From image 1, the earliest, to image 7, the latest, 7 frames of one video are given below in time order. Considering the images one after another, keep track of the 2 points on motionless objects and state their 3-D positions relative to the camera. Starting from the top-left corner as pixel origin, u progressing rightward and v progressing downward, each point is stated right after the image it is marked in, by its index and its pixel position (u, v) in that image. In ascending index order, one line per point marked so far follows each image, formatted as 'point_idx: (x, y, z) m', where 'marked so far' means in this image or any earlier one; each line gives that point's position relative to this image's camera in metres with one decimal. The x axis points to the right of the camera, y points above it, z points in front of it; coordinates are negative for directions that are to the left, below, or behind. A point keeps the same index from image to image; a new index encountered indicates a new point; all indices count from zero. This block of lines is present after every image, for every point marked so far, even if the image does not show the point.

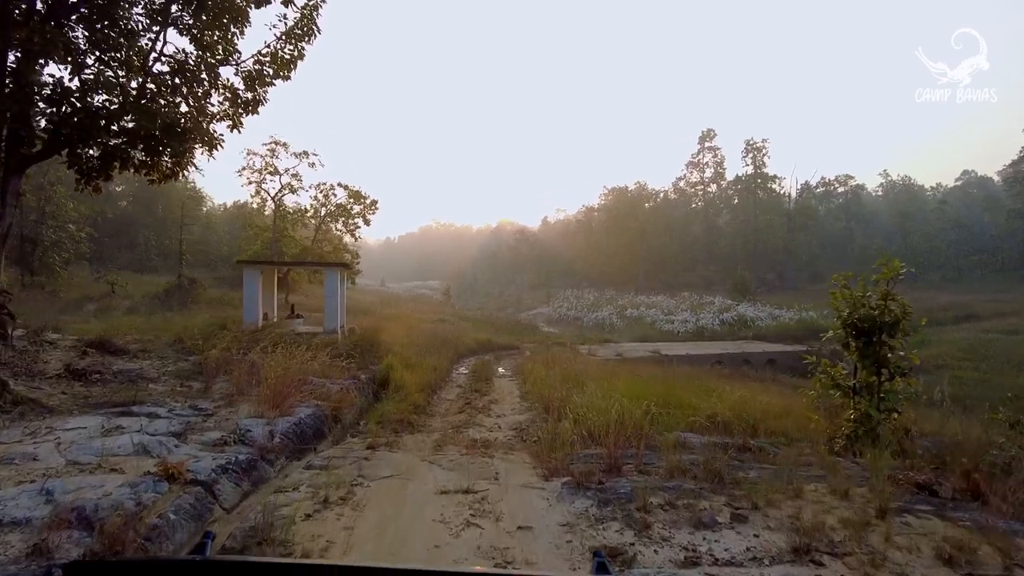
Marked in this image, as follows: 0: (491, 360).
0: (-0.6, -2.1, +19.1) m
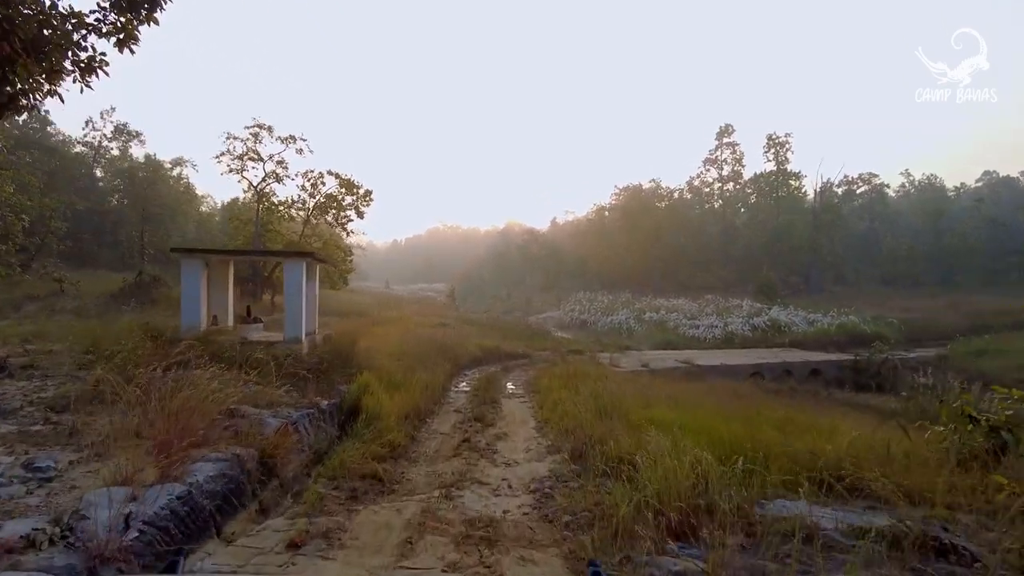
0: (-0.3, -2.1, +16.1) m
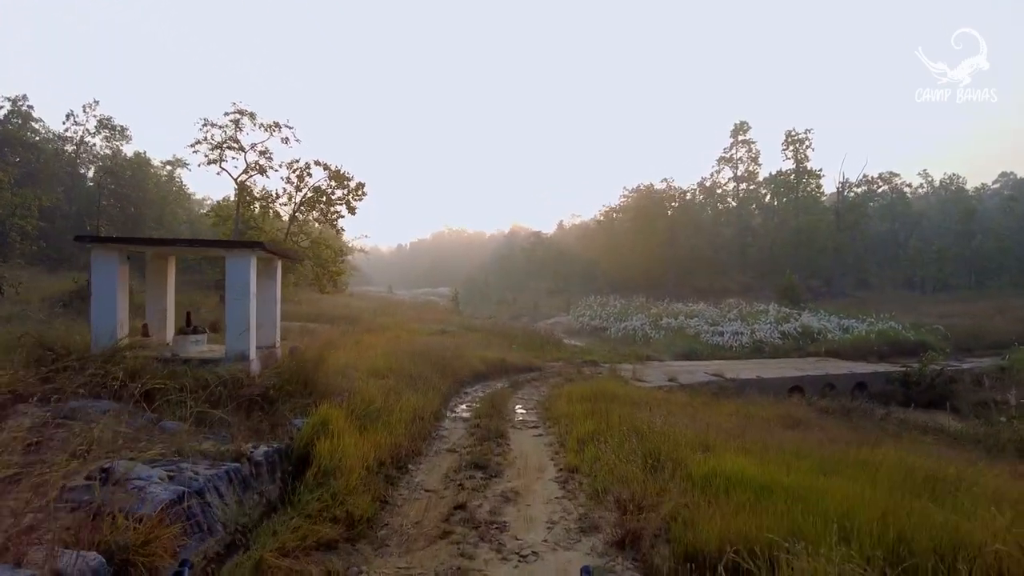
0: (-0.1, -2.2, +13.5) m
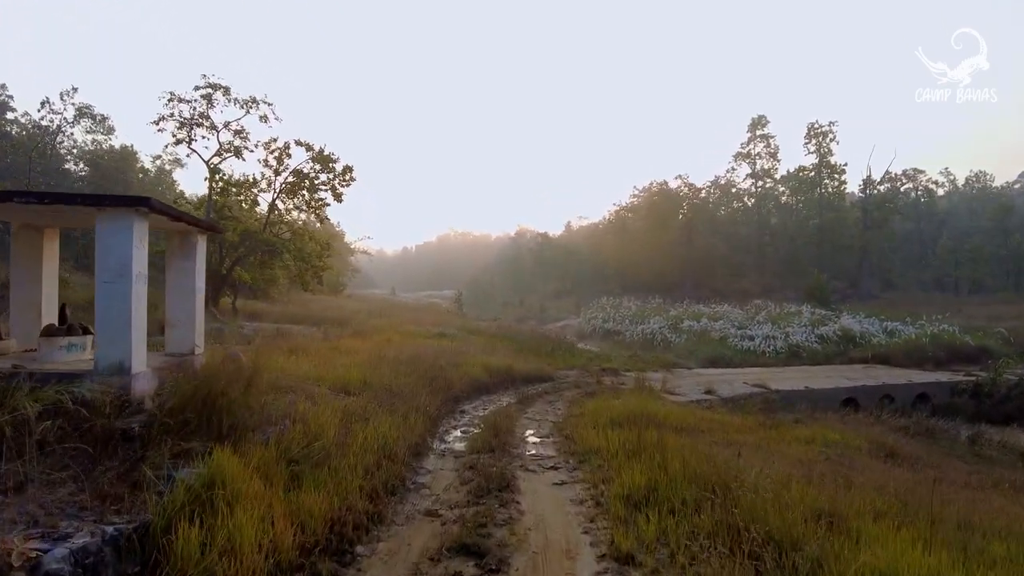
0: (0.0, -2.0, +10.7) m
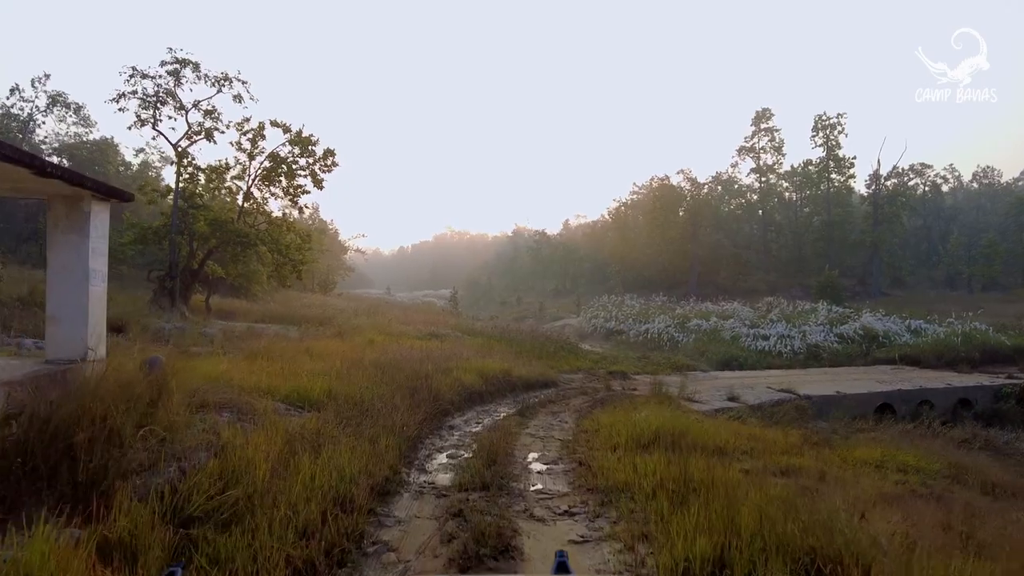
0: (0.0, -1.9, +8.9) m
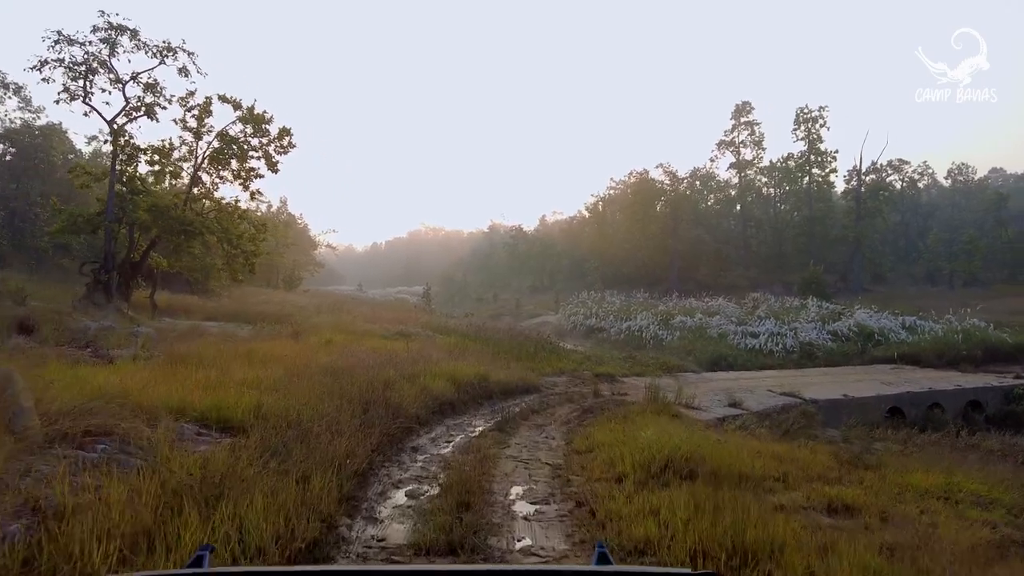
0: (-0.2, -1.8, +7.3) m
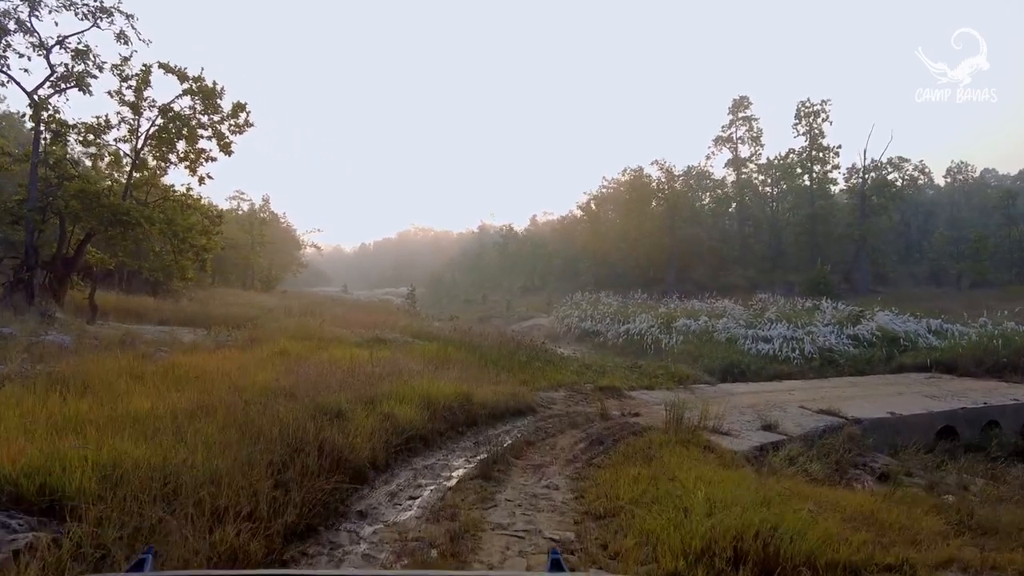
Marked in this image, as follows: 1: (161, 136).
0: (-0.3, -1.8, +5.1) m
1: (-7.8, +3.4, +14.7) m
